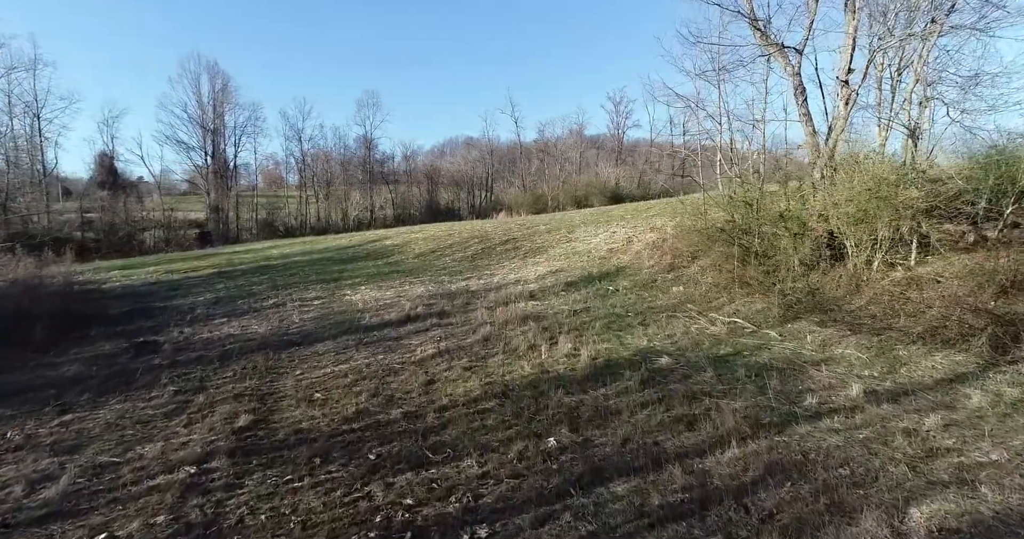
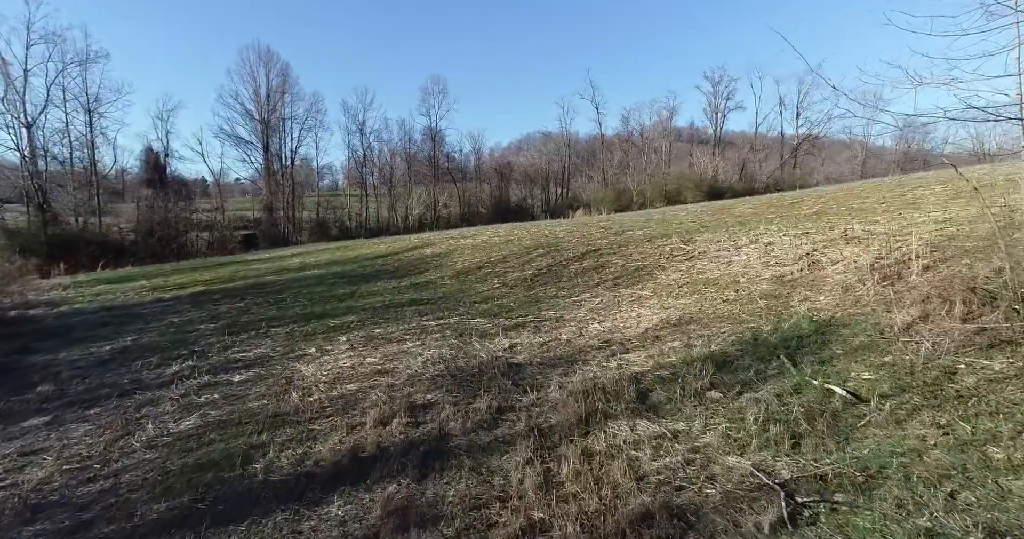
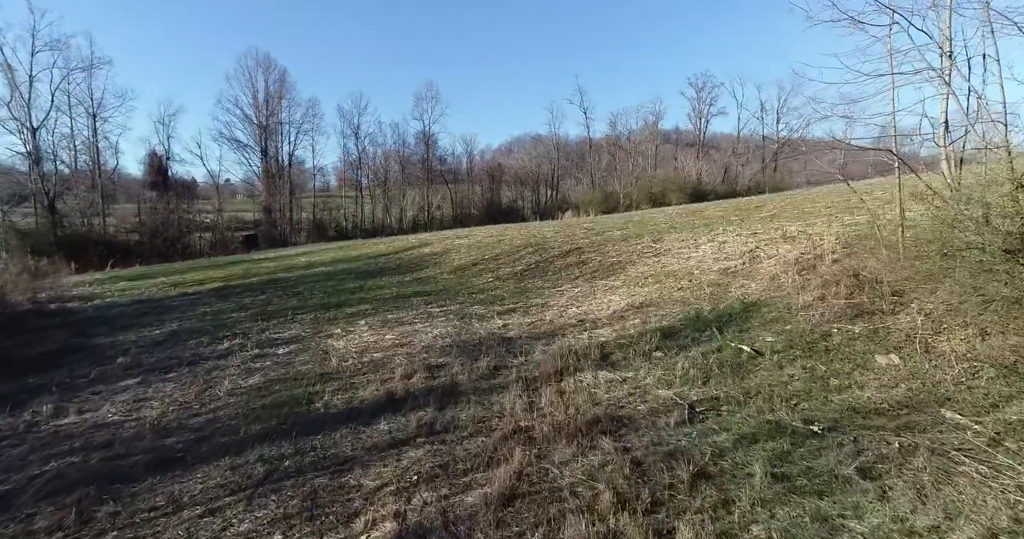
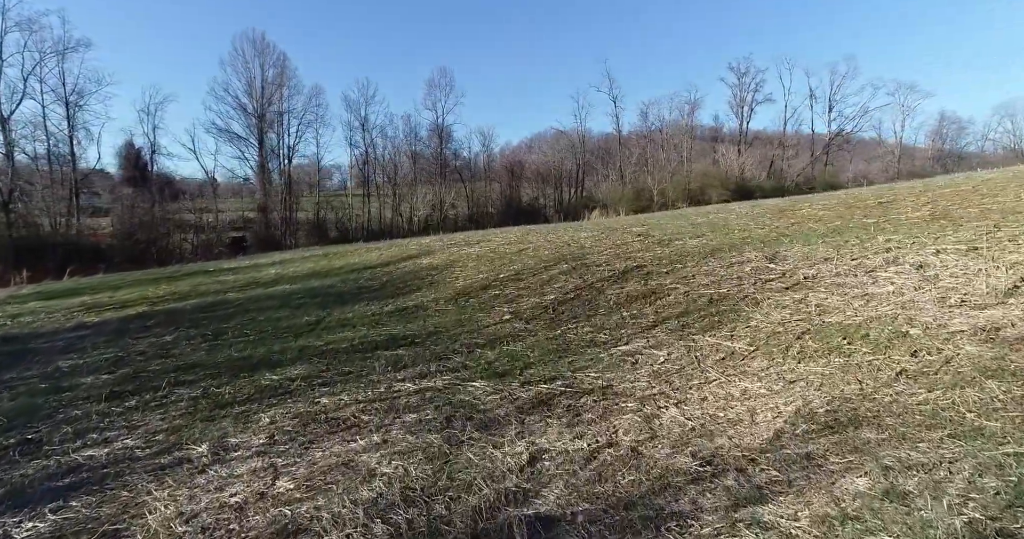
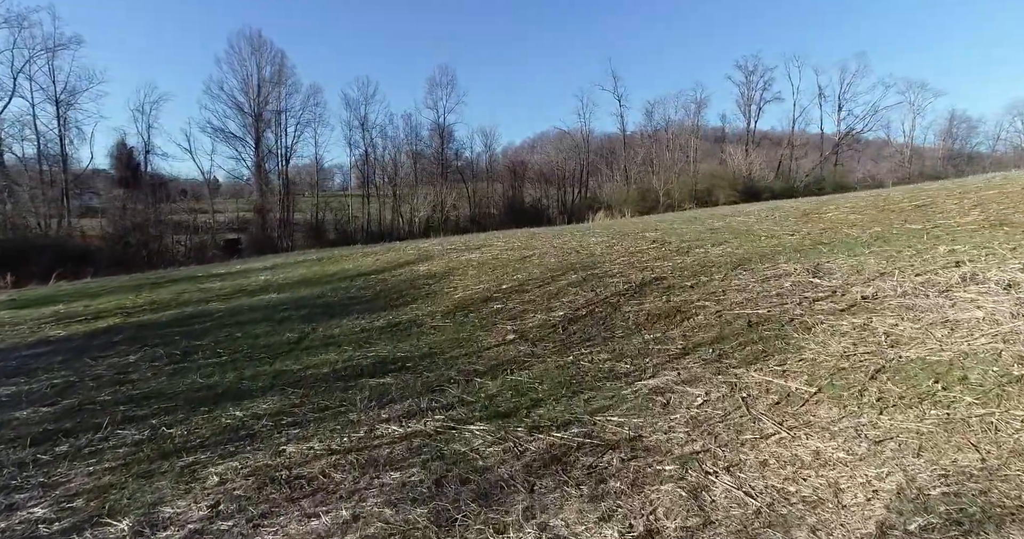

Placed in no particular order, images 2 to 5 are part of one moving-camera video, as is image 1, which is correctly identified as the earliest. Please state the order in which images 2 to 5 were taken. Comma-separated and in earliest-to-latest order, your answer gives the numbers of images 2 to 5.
3, 2, 4, 5
